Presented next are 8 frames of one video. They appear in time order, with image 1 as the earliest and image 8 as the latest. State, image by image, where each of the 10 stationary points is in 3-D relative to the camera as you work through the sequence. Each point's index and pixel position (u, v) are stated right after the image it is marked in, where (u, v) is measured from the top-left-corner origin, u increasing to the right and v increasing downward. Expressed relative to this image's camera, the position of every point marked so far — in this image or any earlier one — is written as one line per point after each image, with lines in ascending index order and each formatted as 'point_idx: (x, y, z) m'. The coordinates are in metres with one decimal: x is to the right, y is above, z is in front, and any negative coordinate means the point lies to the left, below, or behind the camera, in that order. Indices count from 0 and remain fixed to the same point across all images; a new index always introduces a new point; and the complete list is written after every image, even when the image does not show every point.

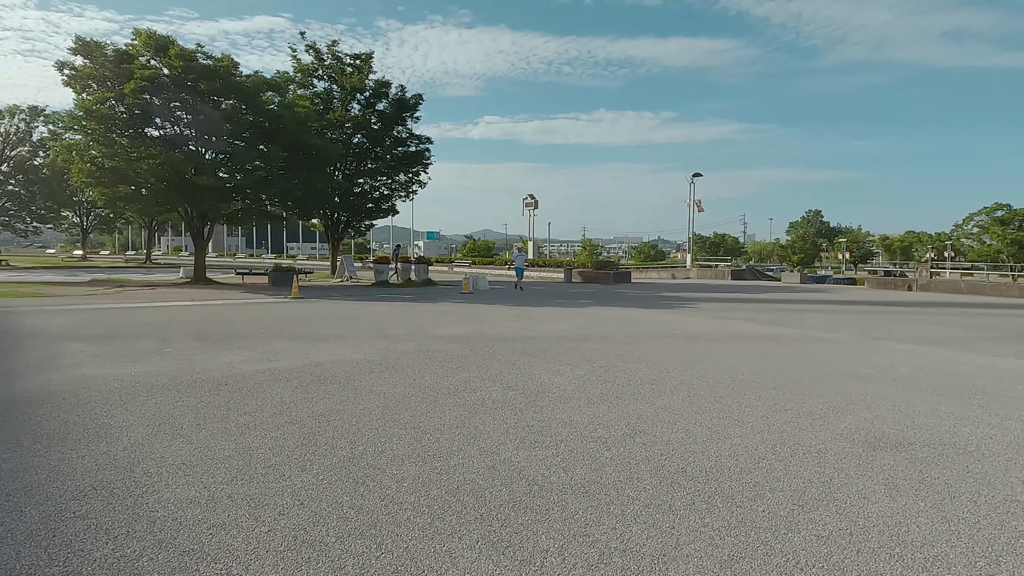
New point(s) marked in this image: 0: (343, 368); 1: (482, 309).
0: (-2.1, -1.0, +8.3) m
1: (-0.7, -0.5, +17.3) m
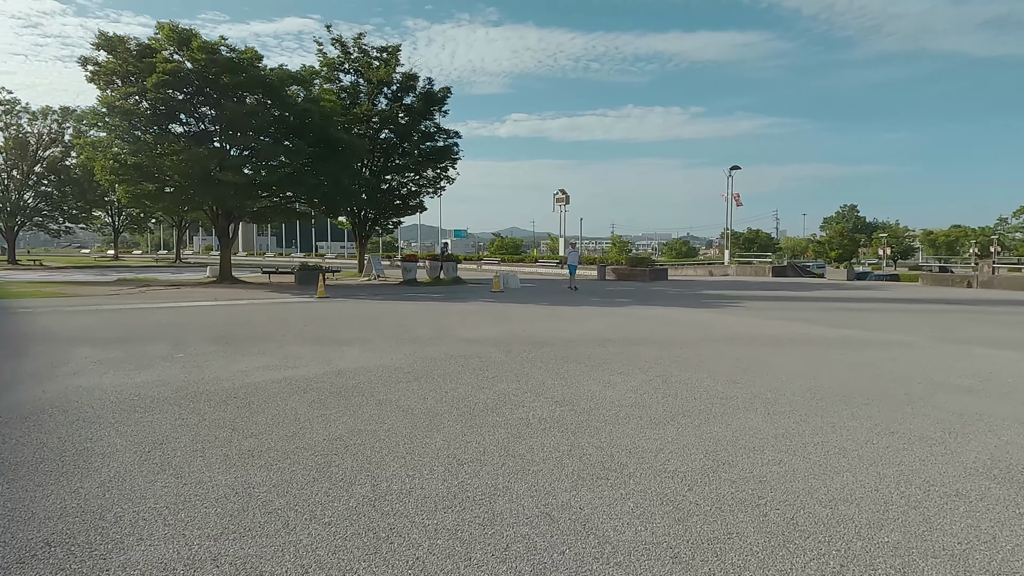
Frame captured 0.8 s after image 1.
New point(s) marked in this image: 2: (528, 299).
0: (-1.6, -1.0, +7.4) m
1: (+0.1, -0.5, +16.4) m
2: (+0.5, -0.3, +19.3) m
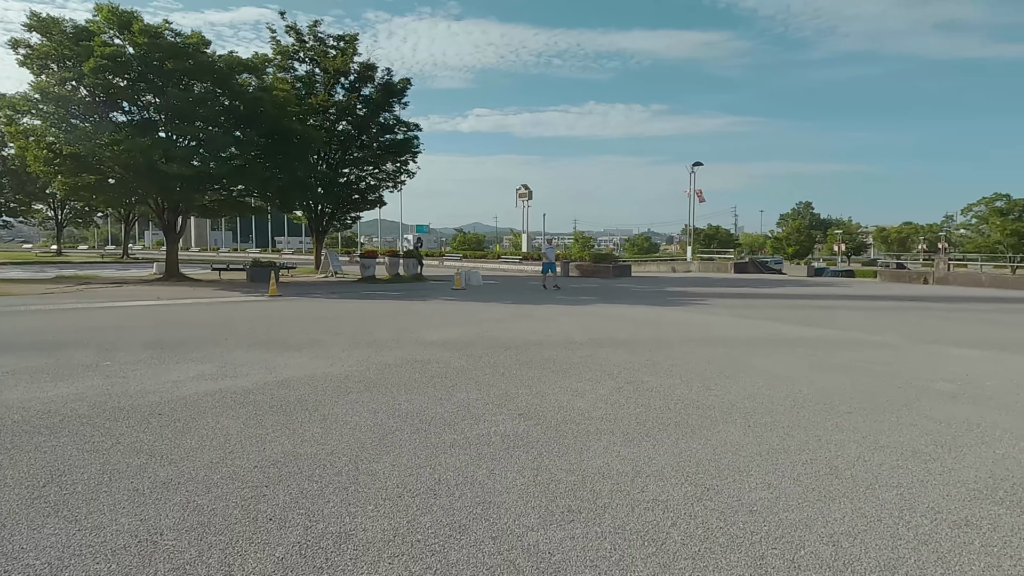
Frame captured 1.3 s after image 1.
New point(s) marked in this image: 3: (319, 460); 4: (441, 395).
0: (-2.0, -1.0, +6.8) m
1: (-0.8, -0.5, +15.8) m
2: (-0.6, -0.3, +18.7) m
3: (-1.3, -1.2, +4.5) m
4: (-0.7, -1.0, +6.5) m
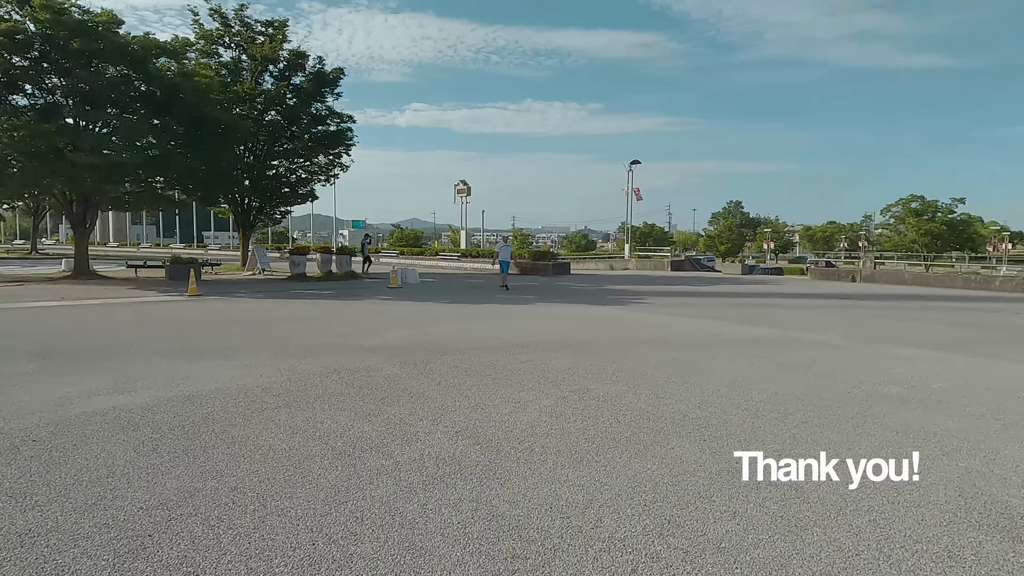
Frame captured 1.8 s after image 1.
0: (-2.6, -1.0, +6.0) m
1: (-2.2, -0.4, +15.1) m
2: (-2.3, -0.2, +18.0) m
3: (-1.7, -1.2, +3.9) m
4: (-1.3, -1.1, +5.9) m
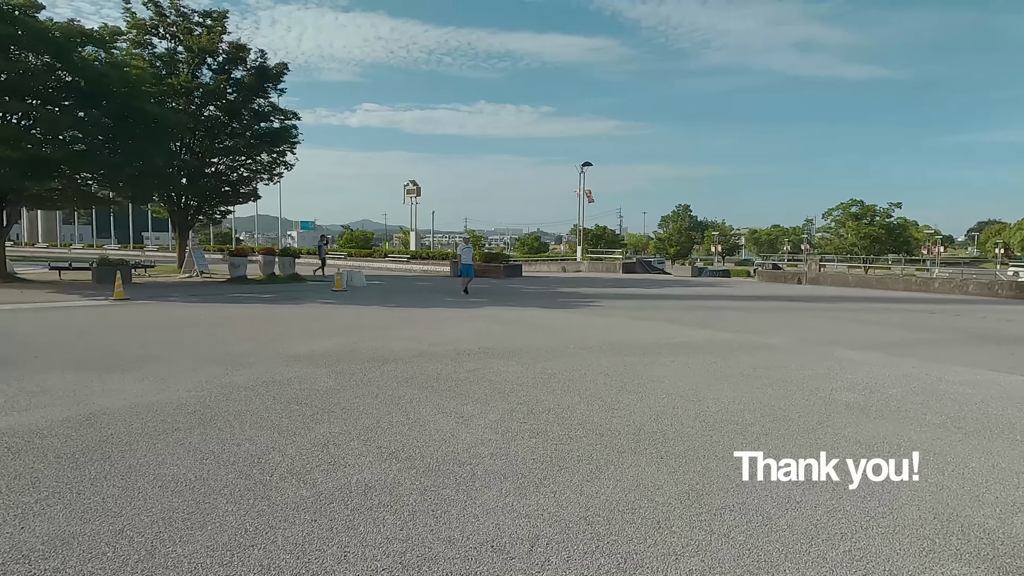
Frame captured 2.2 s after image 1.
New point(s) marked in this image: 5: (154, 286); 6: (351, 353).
0: (-3.1, -1.1, +5.3) m
1: (-3.3, -0.5, +14.4) m
2: (-3.6, -0.3, +17.4) m
3: (-2.0, -1.2, +3.2) m
4: (-1.7, -1.1, +5.3) m
5: (-10.7, +0.1, +20.0) m
6: (-2.1, -0.9, +8.9) m
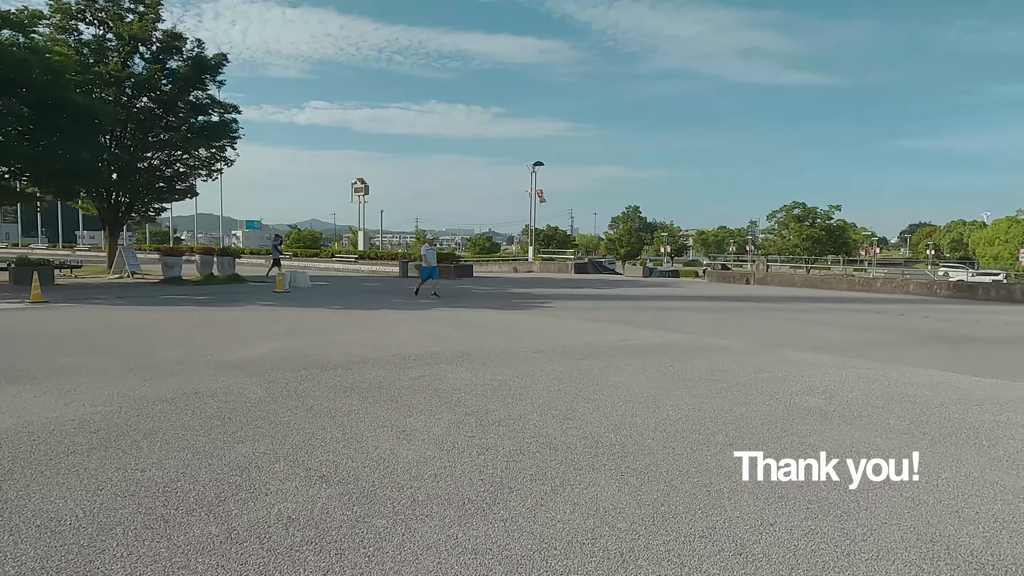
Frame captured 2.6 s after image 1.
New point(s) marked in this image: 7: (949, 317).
0: (-3.4, -1.1, +4.6) m
1: (-4.4, -0.5, +13.7) m
2: (-4.8, -0.3, +16.6) m
3: (-2.2, -1.3, +2.6) m
4: (-2.1, -1.1, +4.7) m
5: (-12.2, 0.0, +18.7) m
6: (-2.8, -0.9, +8.2) m
7: (+10.4, -0.7, +15.9) m
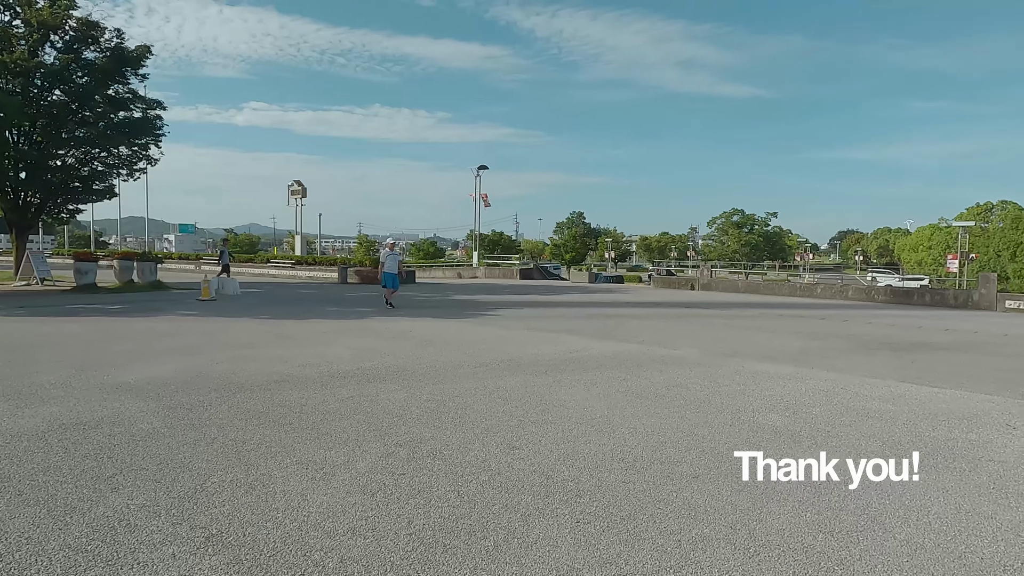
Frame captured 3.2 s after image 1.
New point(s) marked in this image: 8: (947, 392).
0: (-3.8, -1.2, +3.6) m
1: (-5.5, -0.7, +12.6) m
2: (-6.2, -0.5, +15.4) m
3: (-2.4, -1.3, +1.7) m
4: (-2.5, -1.2, +3.8) m
5: (-13.6, -0.2, +17.0) m
6: (-3.4, -1.0, +7.3) m
7: (+9.1, -0.8, +16.0) m
8: (+4.9, -1.2, +7.6) m
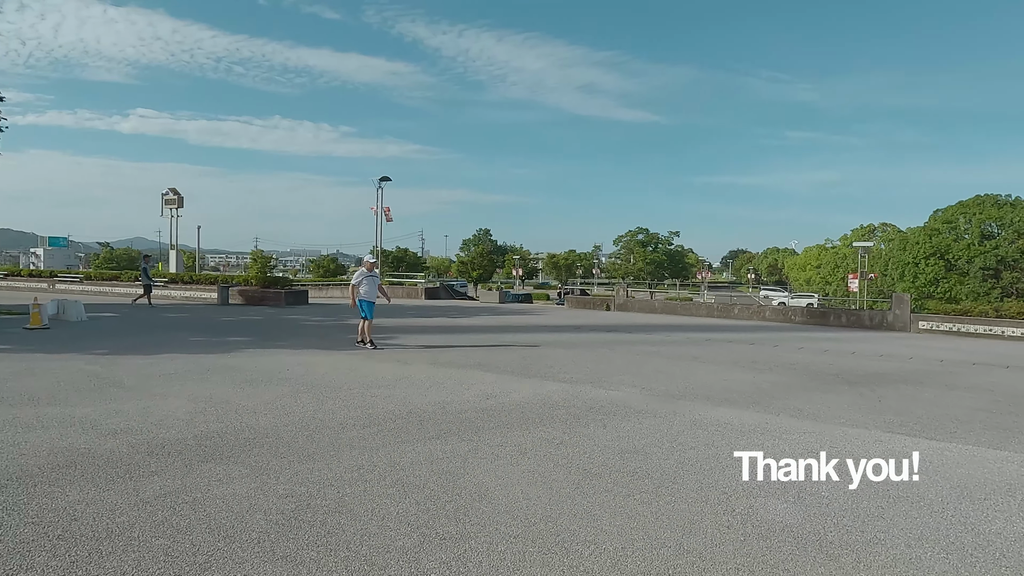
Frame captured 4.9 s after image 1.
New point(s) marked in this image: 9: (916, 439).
0: (-4.0, -1.4, +1.1) m
1: (-6.9, -1.1, +9.7) m
2: (-8.0, -1.0, +12.4) m
3: (-2.4, -1.5, -0.7) m
4: (-2.7, -1.4, +1.4) m
5: (-15.7, -0.7, +12.9) m
6: (-4.2, -1.3, +4.7) m
7: (+7.0, -1.3, +15.1) m
8: (+4.1, -1.5, +6.2) m
9: (+4.0, -1.5, +6.4) m
